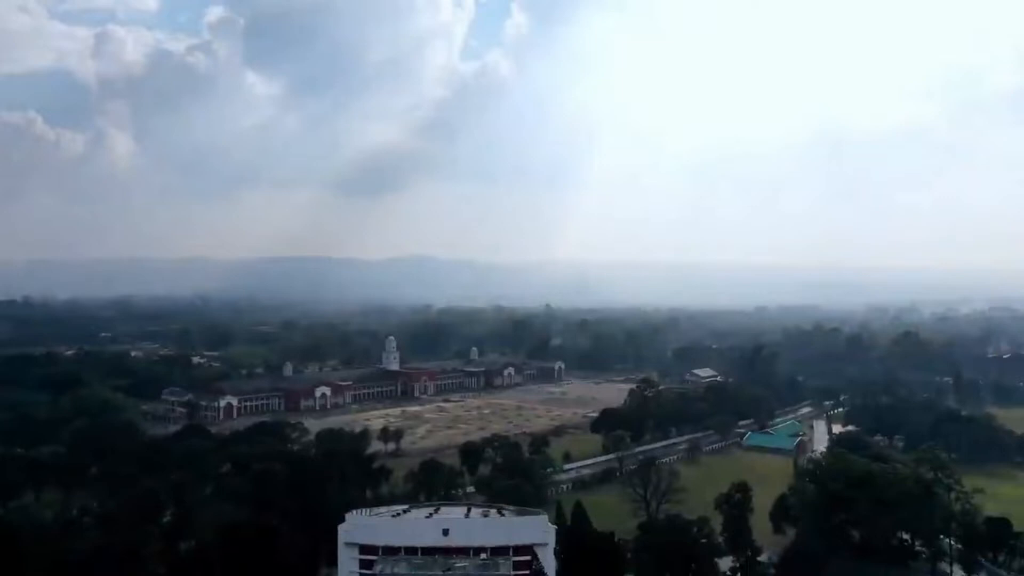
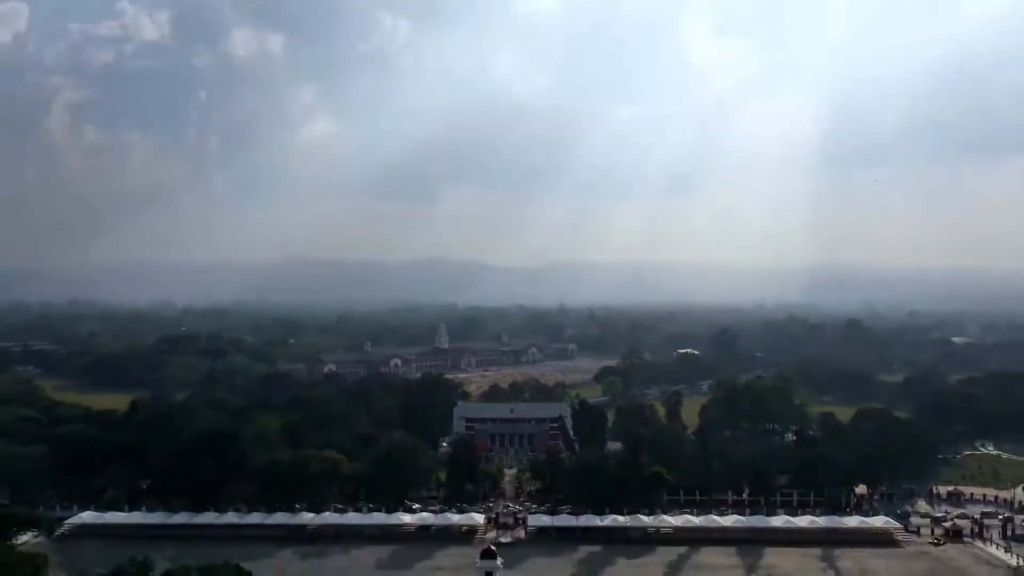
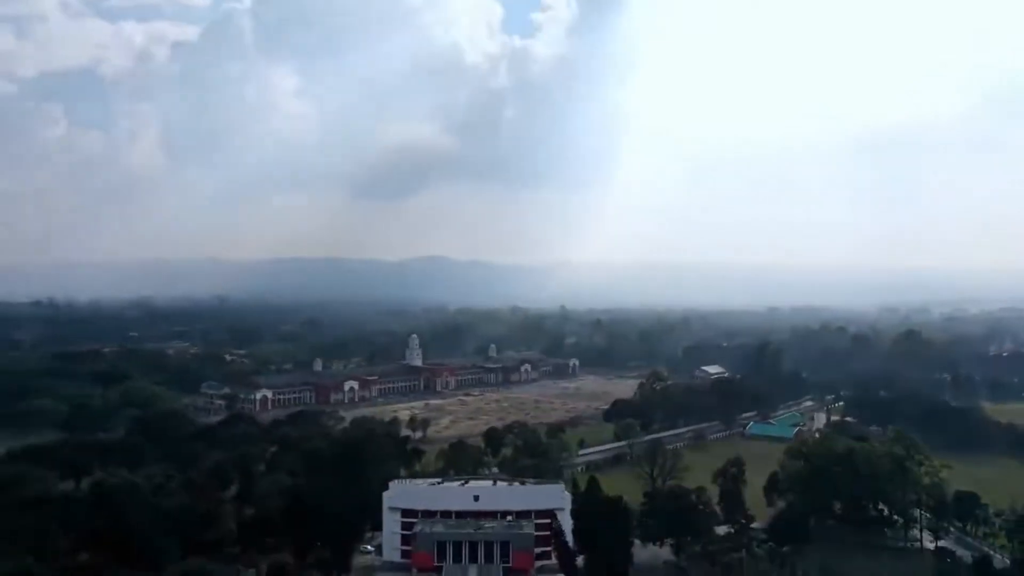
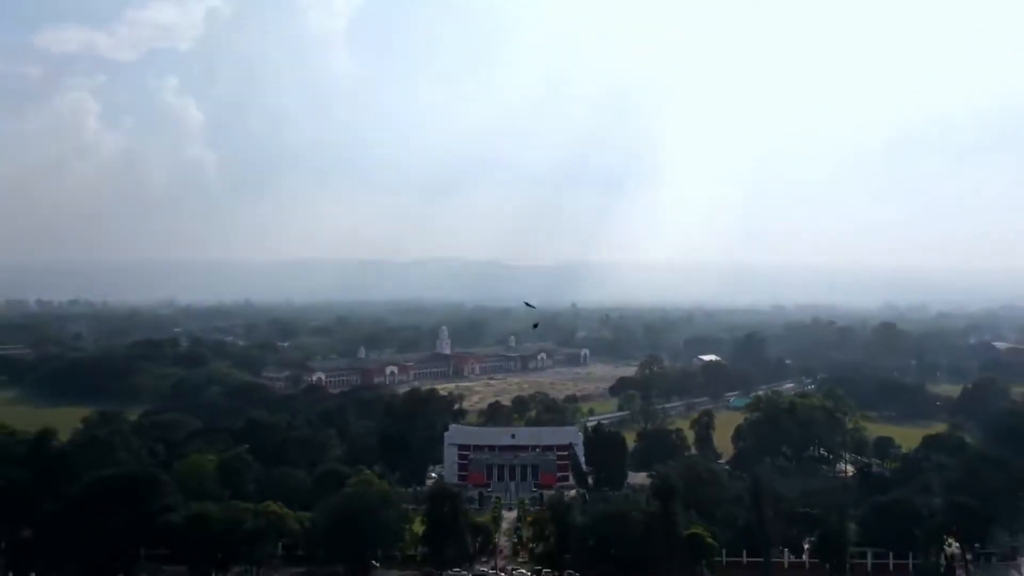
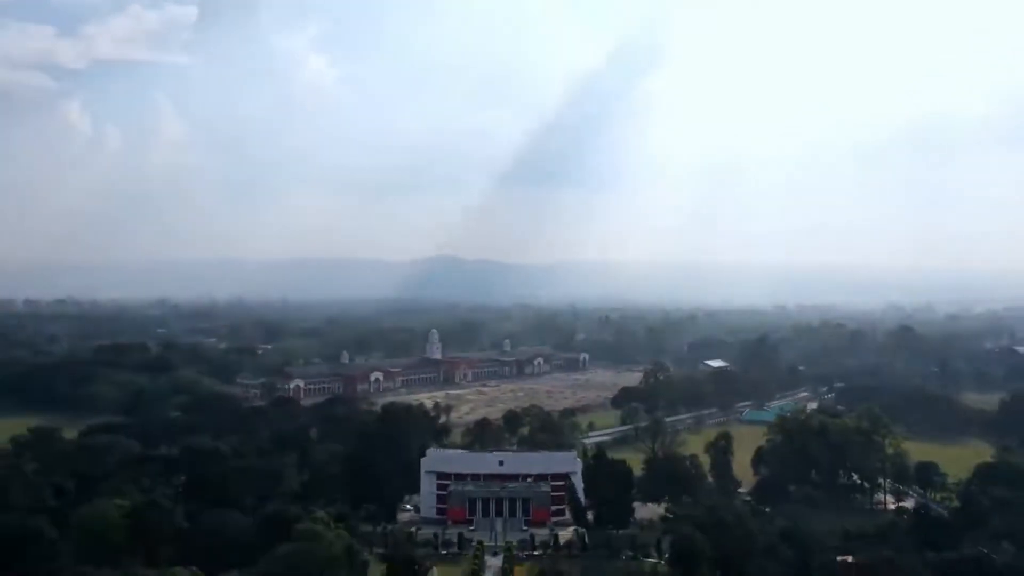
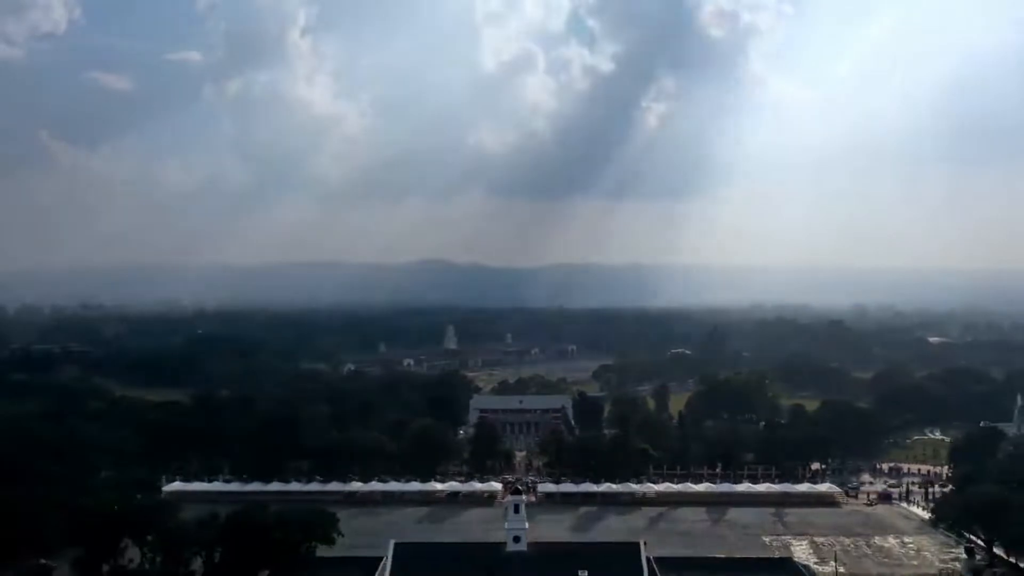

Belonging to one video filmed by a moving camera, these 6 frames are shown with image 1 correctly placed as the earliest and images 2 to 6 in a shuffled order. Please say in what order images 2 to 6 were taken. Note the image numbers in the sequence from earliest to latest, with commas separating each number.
3, 5, 4, 2, 6
